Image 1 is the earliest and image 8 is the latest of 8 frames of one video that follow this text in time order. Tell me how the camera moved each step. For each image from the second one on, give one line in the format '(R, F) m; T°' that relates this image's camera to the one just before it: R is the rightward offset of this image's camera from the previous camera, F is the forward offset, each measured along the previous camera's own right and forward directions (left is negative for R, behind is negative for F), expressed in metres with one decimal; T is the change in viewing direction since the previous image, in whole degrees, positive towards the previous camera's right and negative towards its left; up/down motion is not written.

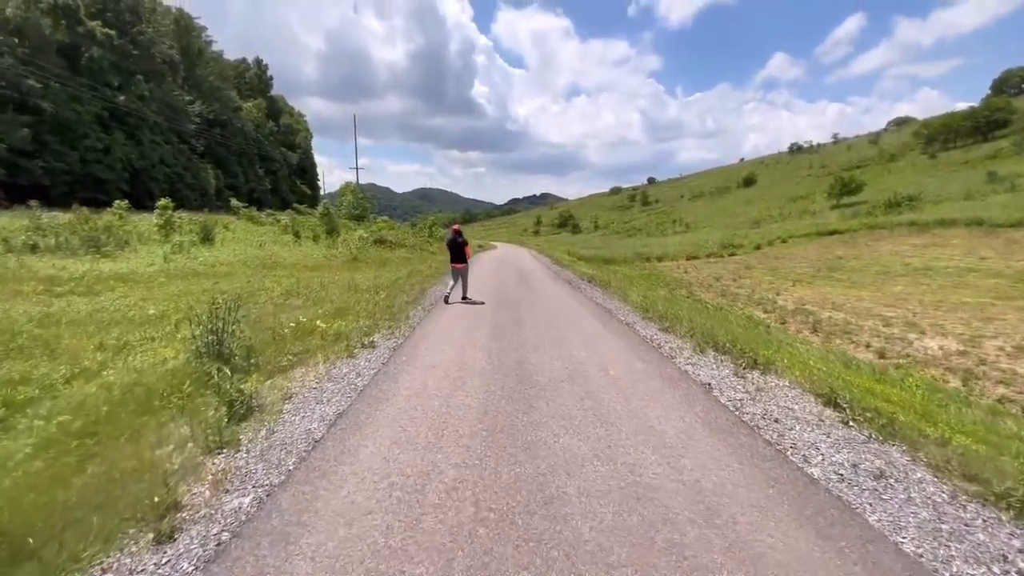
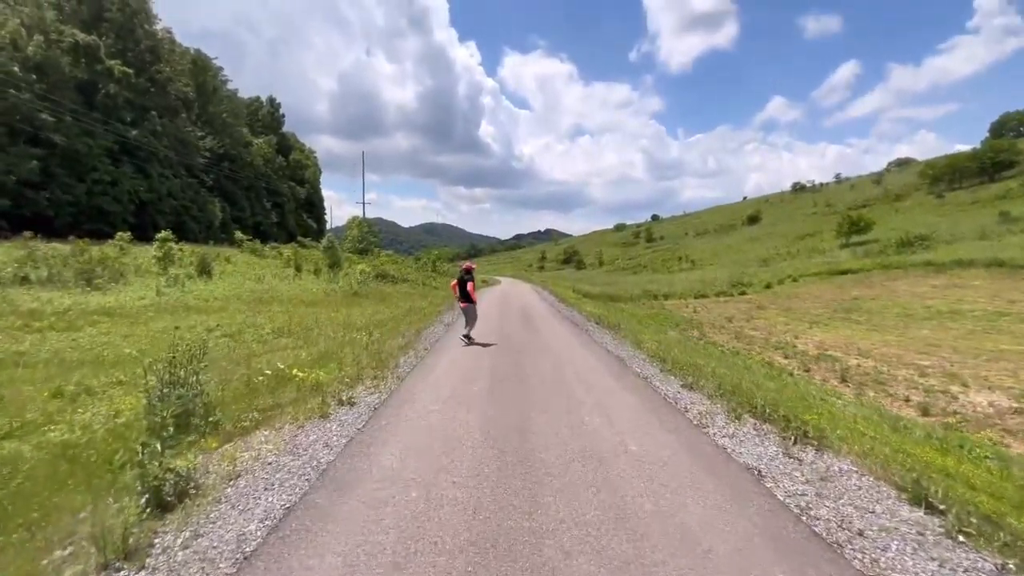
(0.0, +1.2) m; -1°
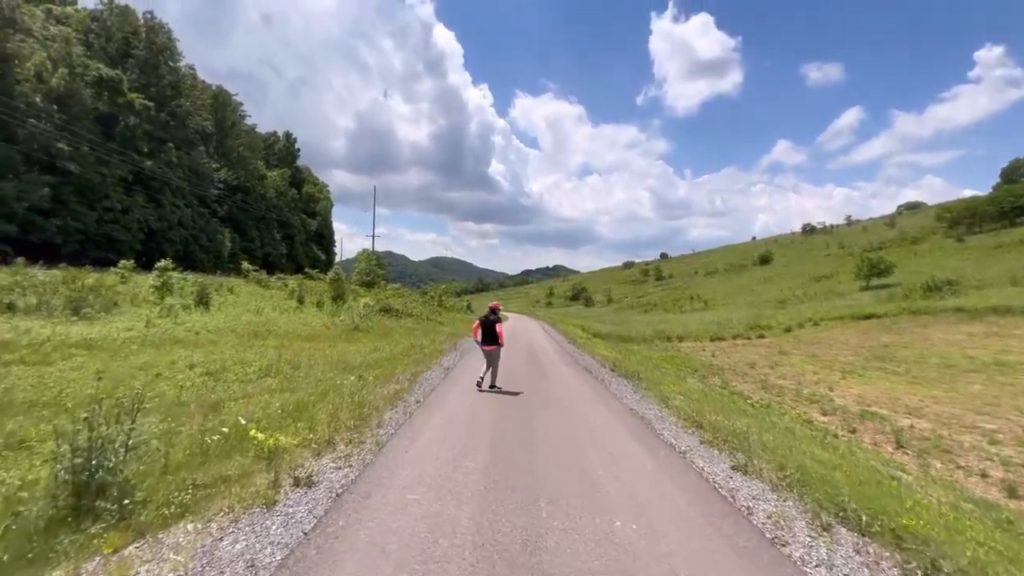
(0.0, +1.6) m; -1°
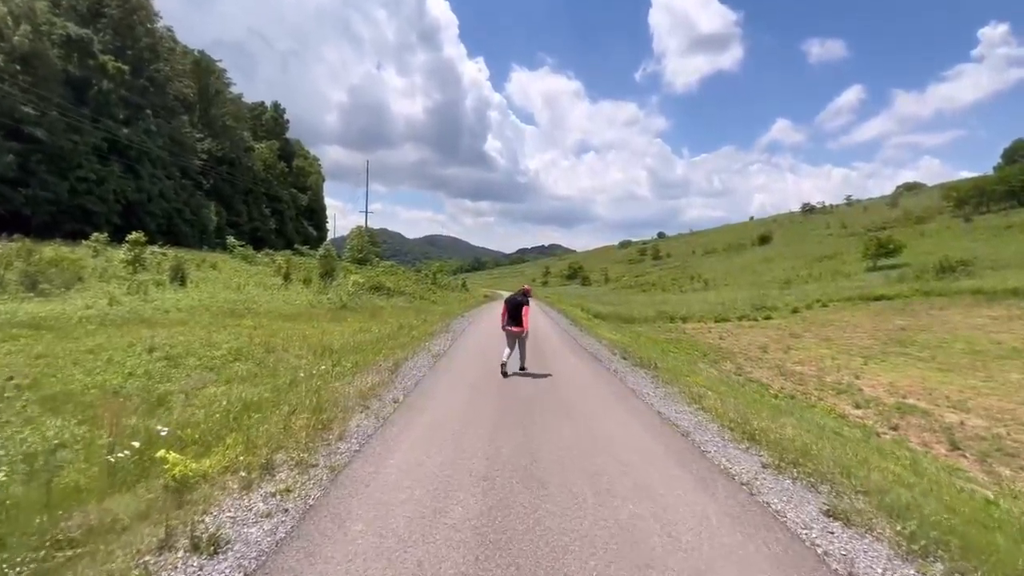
(-0.1, +2.1) m; +1°
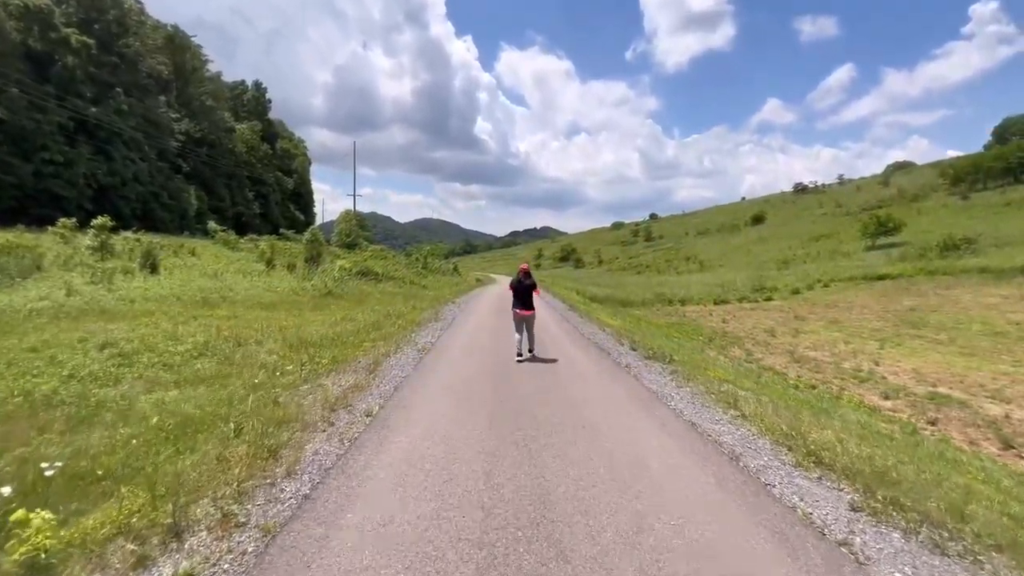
(-0.1, +1.7) m; +1°
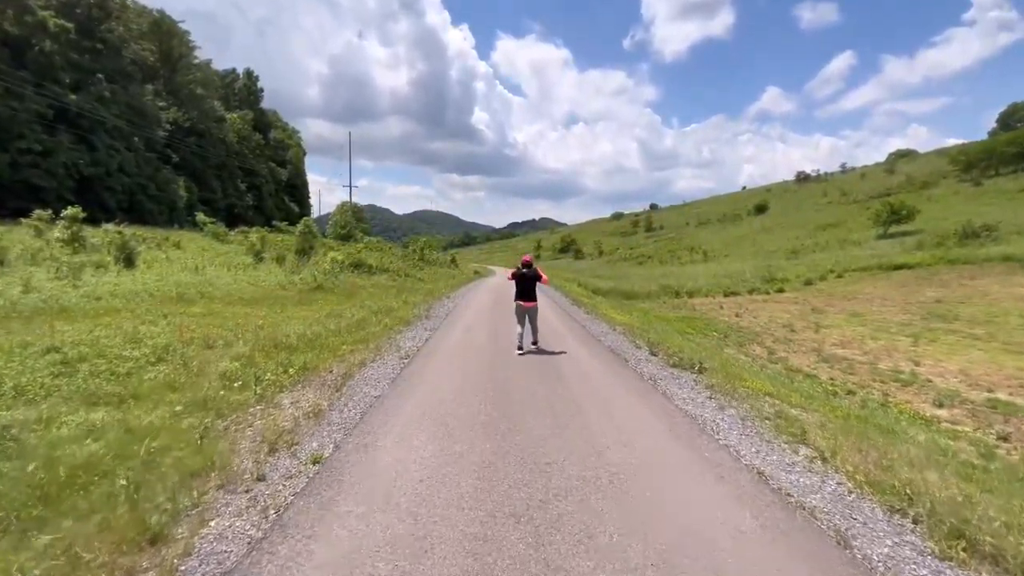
(0.0, +1.9) m; 0°
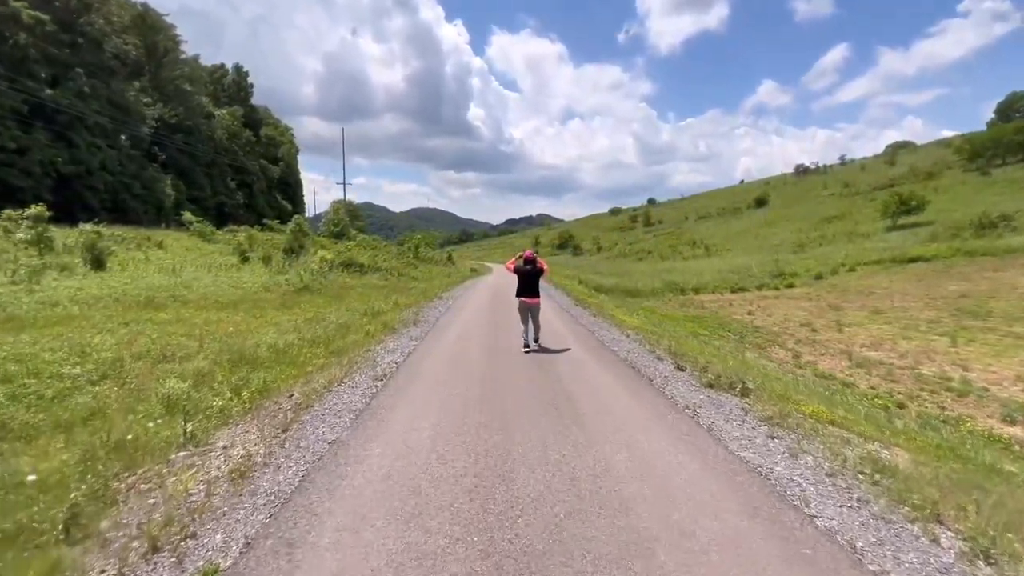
(0.0, +1.9) m; 0°
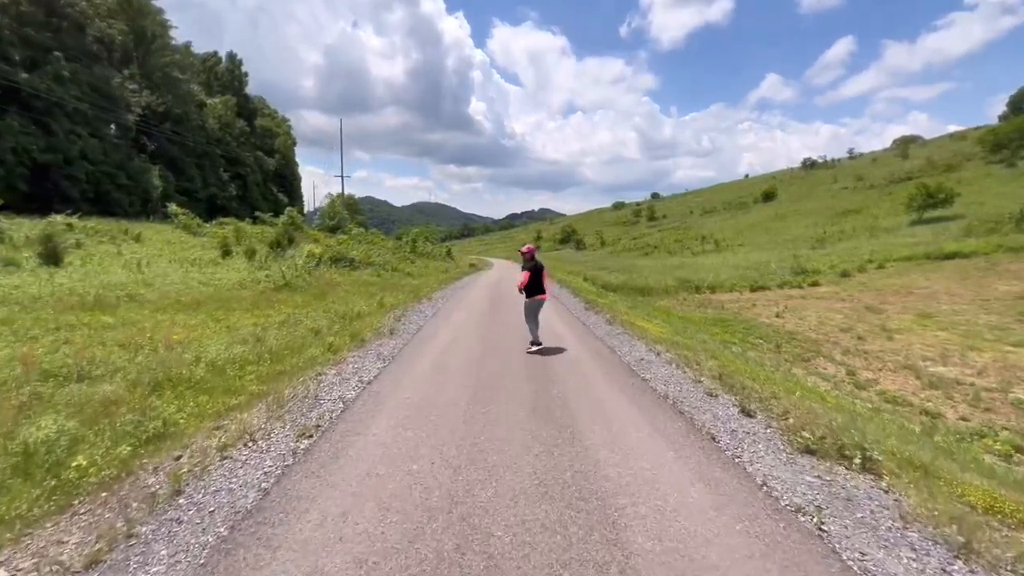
(+0.1, +2.9) m; 0°
